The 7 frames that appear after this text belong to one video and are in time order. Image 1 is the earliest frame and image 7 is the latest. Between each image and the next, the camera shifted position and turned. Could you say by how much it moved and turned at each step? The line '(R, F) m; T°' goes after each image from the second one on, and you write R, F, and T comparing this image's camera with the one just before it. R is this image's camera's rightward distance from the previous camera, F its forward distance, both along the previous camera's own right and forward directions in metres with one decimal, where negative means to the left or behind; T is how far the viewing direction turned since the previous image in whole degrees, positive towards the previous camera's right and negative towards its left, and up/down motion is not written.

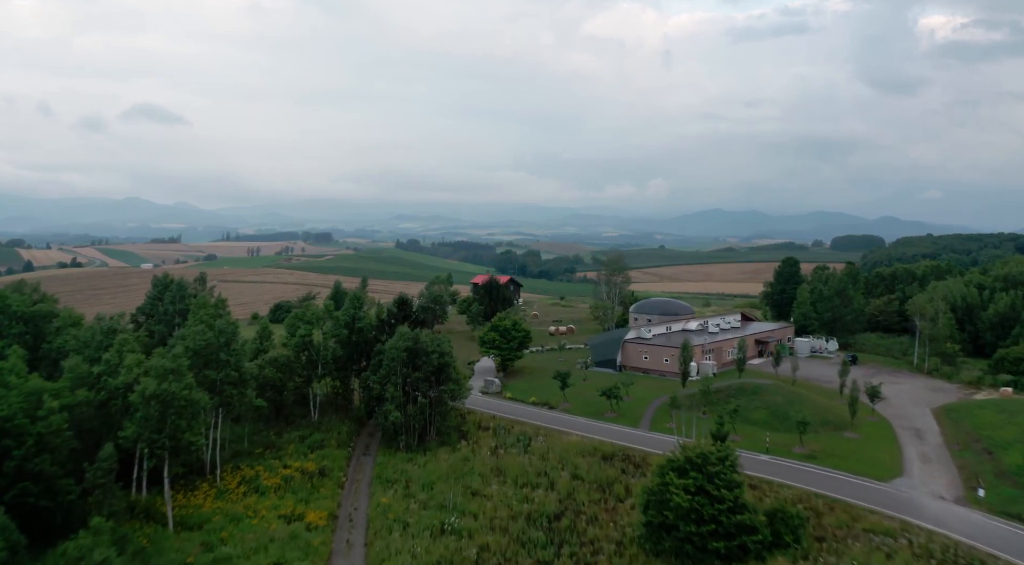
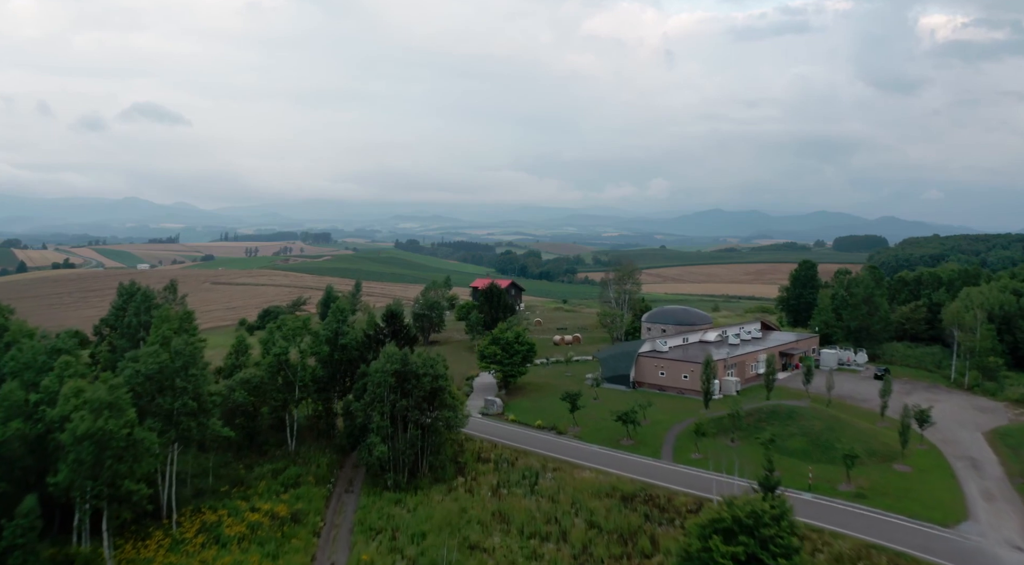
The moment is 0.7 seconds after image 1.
(-0.2, +5.0) m; 0°
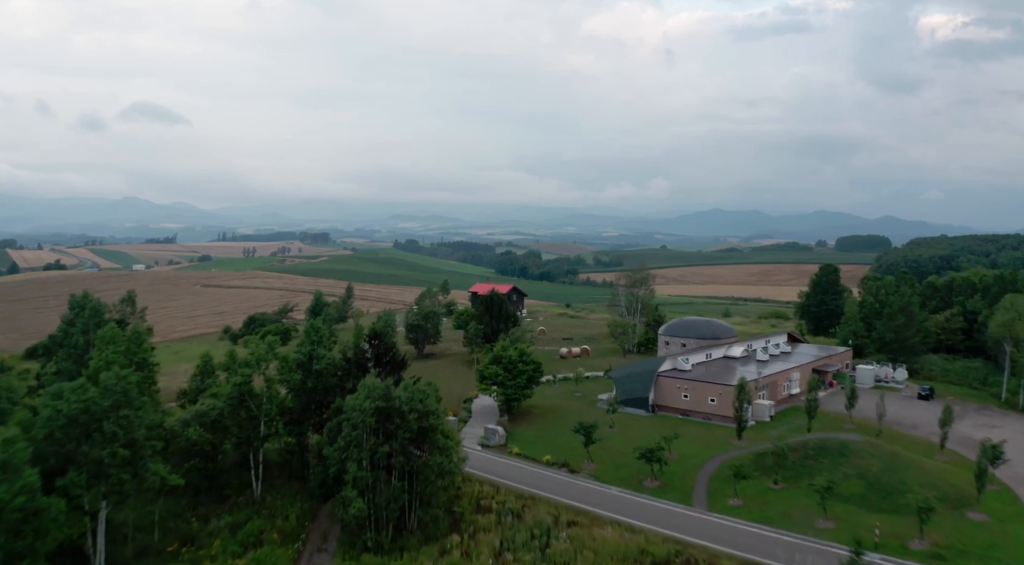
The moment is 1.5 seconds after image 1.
(-0.2, +5.7) m; 0°
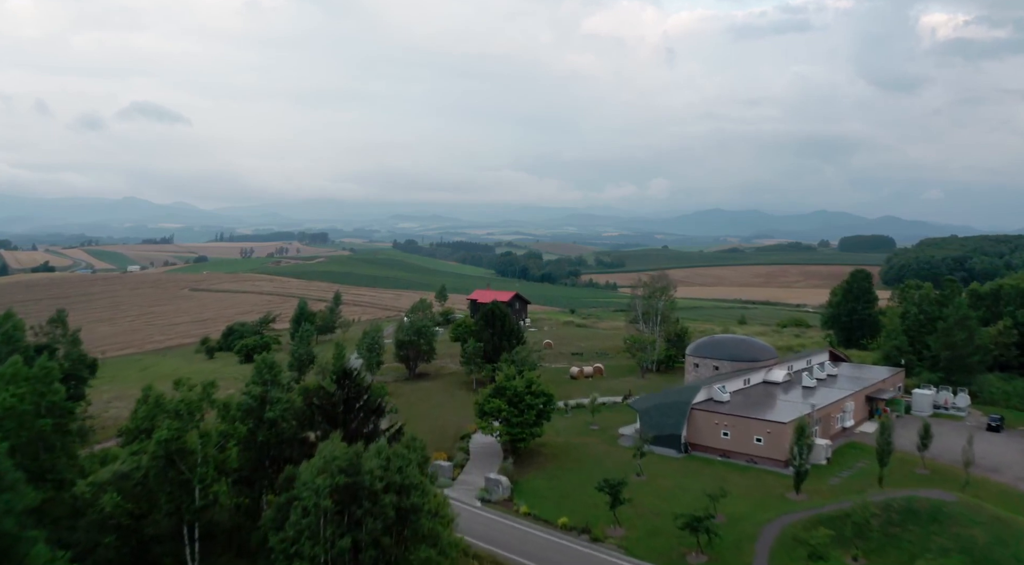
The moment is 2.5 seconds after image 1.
(-0.3, +7.0) m; 0°
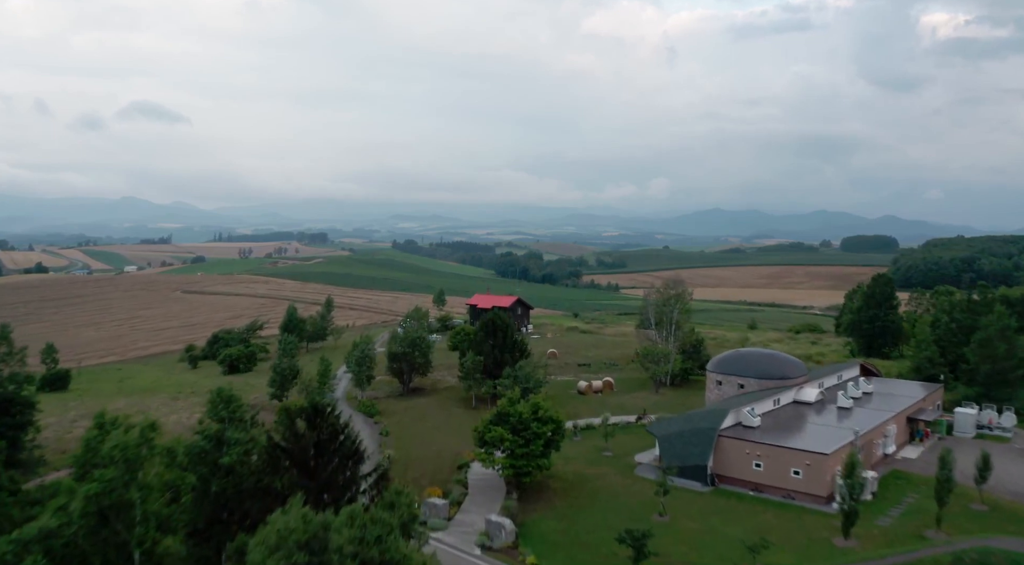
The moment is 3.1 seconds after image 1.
(-0.2, +4.2) m; 0°
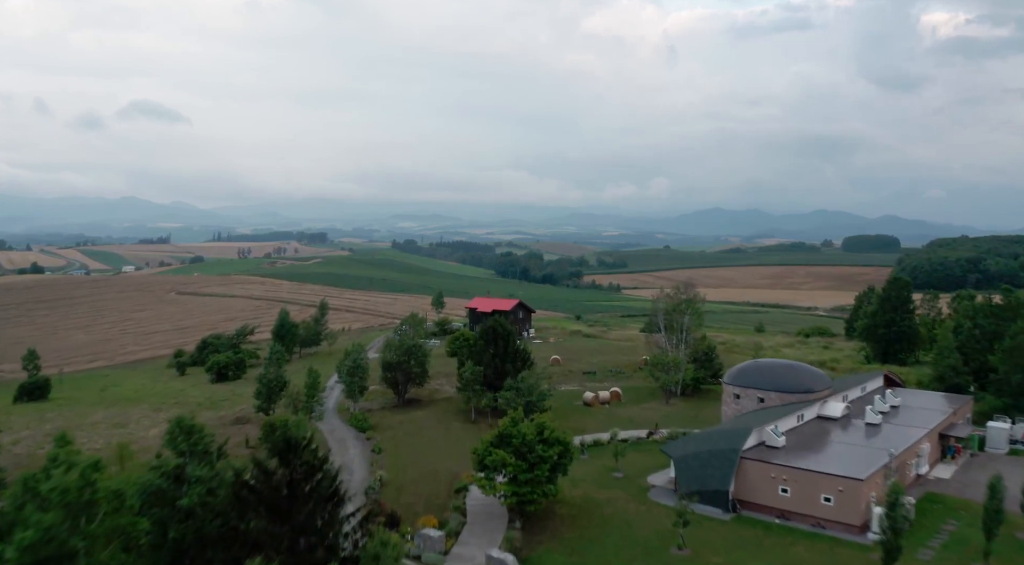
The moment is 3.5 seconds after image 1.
(-0.1, +2.8) m; 0°
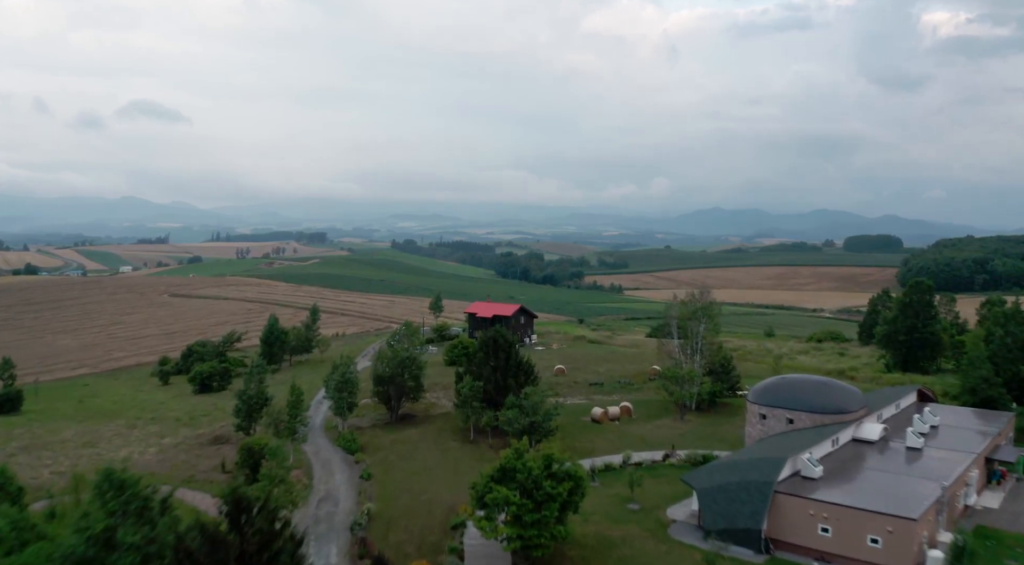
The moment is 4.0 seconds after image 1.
(-0.1, +3.5) m; 0°
